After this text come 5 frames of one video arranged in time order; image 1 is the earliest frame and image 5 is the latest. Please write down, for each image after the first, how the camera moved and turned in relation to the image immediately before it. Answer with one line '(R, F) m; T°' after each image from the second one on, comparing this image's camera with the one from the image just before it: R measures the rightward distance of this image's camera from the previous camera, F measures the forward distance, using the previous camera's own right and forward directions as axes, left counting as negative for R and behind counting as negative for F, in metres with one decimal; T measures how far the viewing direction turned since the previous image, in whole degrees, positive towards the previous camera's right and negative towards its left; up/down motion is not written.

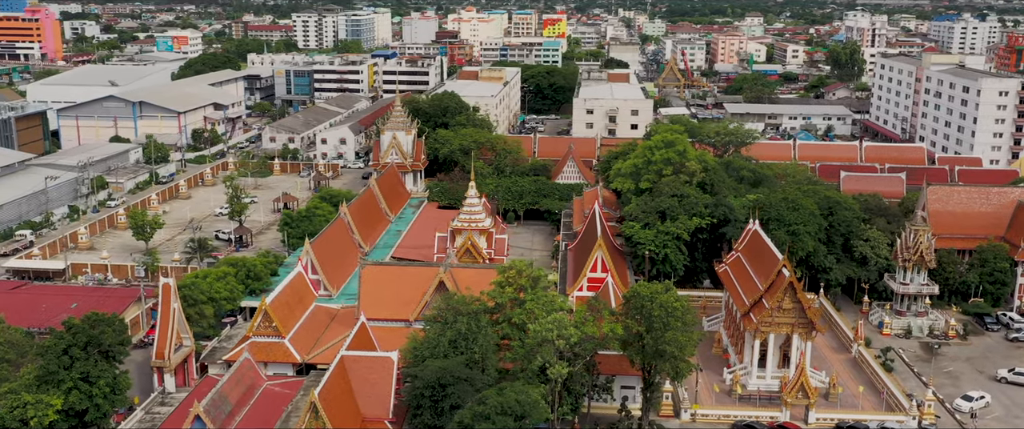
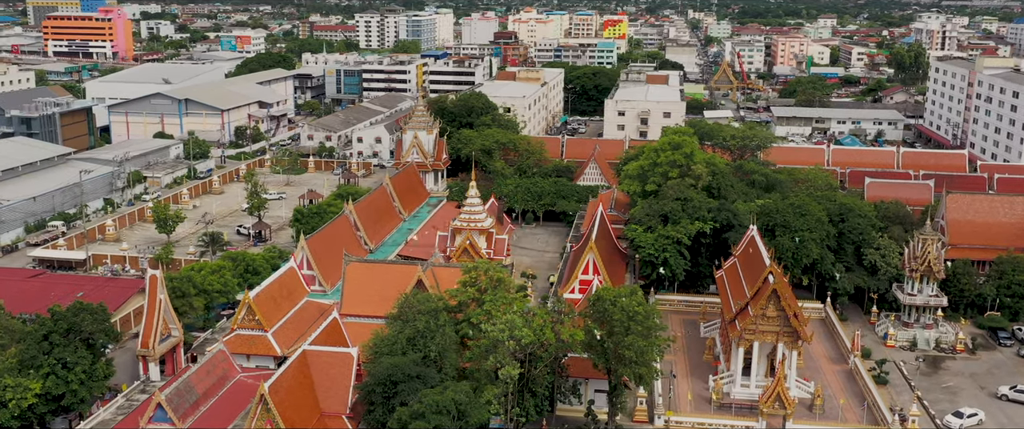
(+2.2, +0.1) m; -4°
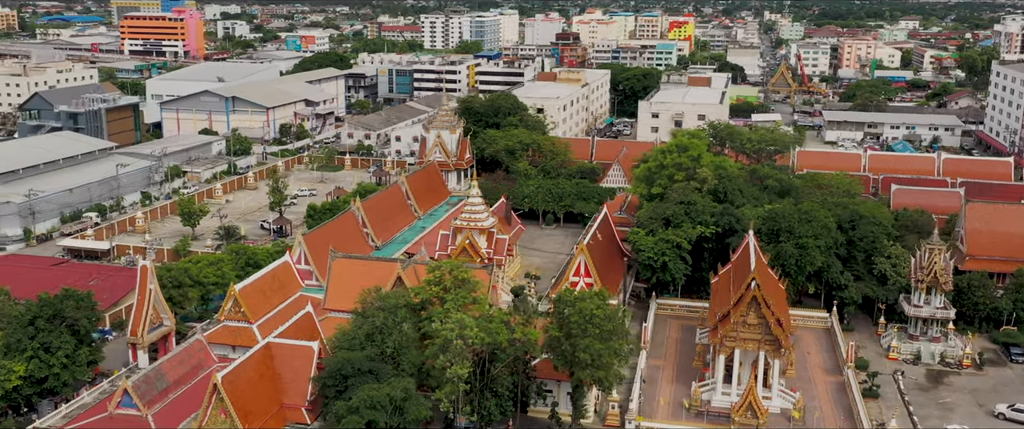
(+2.4, +0.1) m; -5°
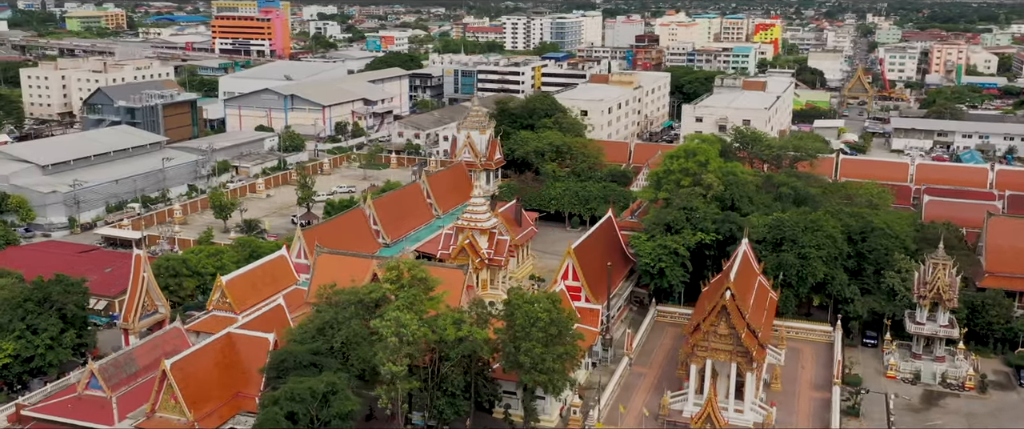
(+3.0, +0.1) m; -6°
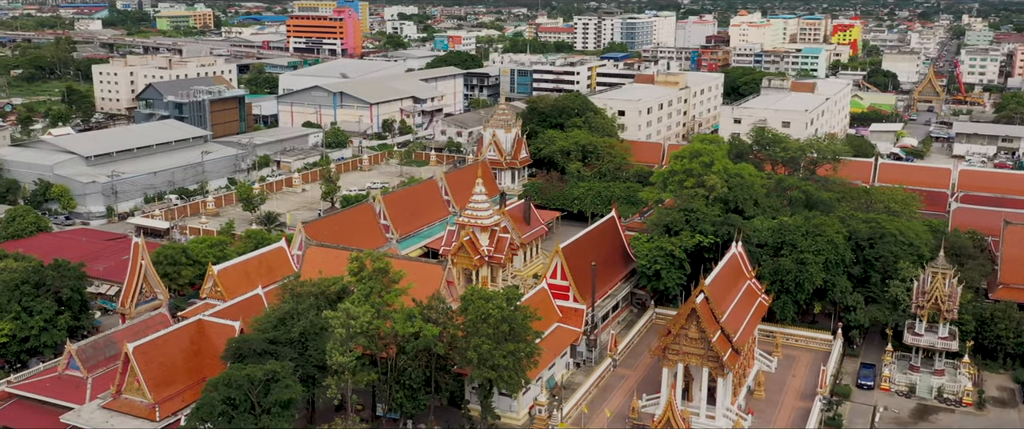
(+2.6, +0.1) m; -5°
